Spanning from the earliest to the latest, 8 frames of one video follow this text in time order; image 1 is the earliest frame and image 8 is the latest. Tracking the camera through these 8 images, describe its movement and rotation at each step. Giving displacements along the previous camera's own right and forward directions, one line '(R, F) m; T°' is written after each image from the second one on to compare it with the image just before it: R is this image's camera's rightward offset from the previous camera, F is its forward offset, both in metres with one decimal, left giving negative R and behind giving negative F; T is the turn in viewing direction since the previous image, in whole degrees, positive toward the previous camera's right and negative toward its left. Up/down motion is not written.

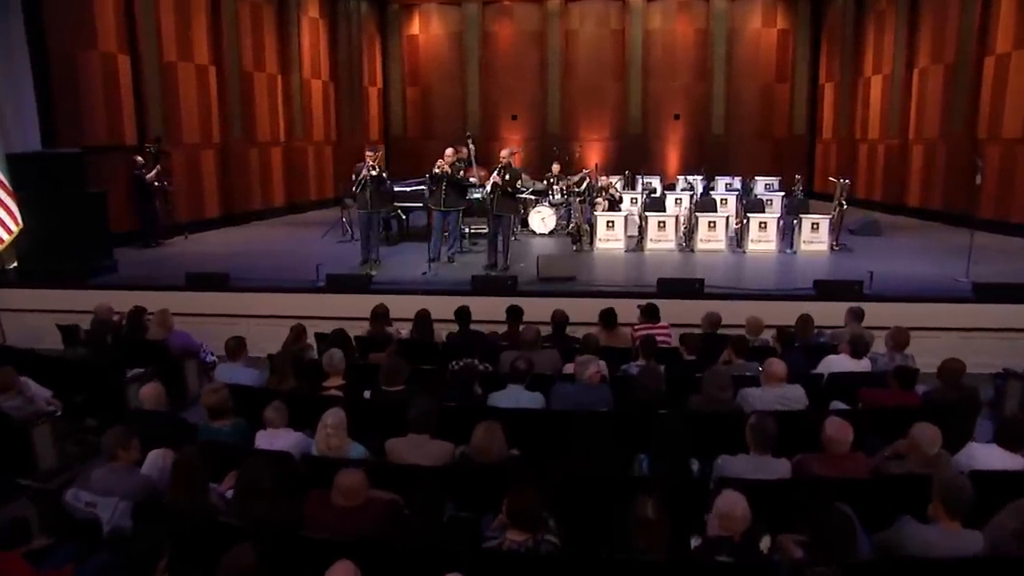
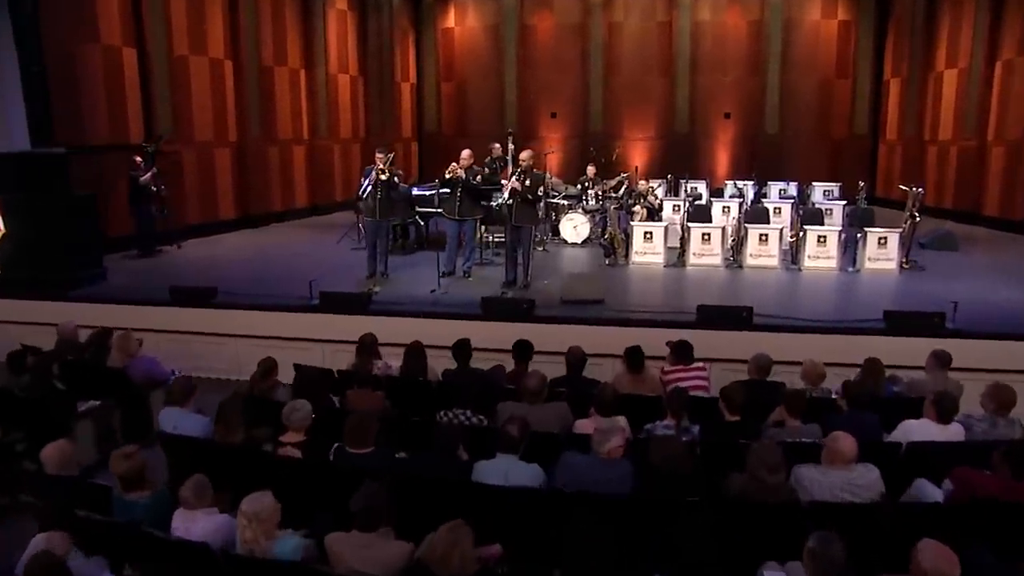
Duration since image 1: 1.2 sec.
(+0.3, +1.1) m; -3°
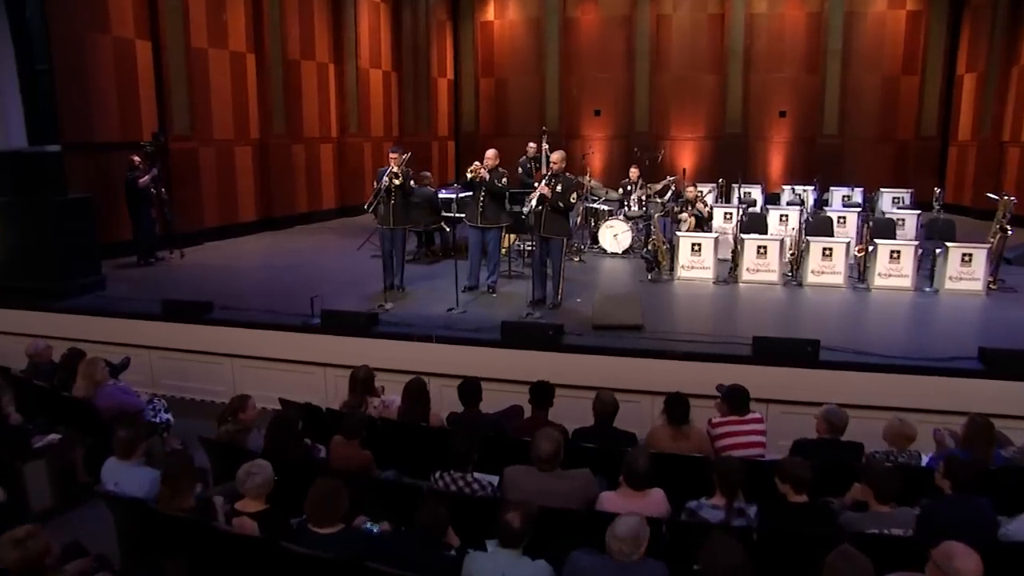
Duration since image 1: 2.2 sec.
(+0.2, +1.0) m; -3°
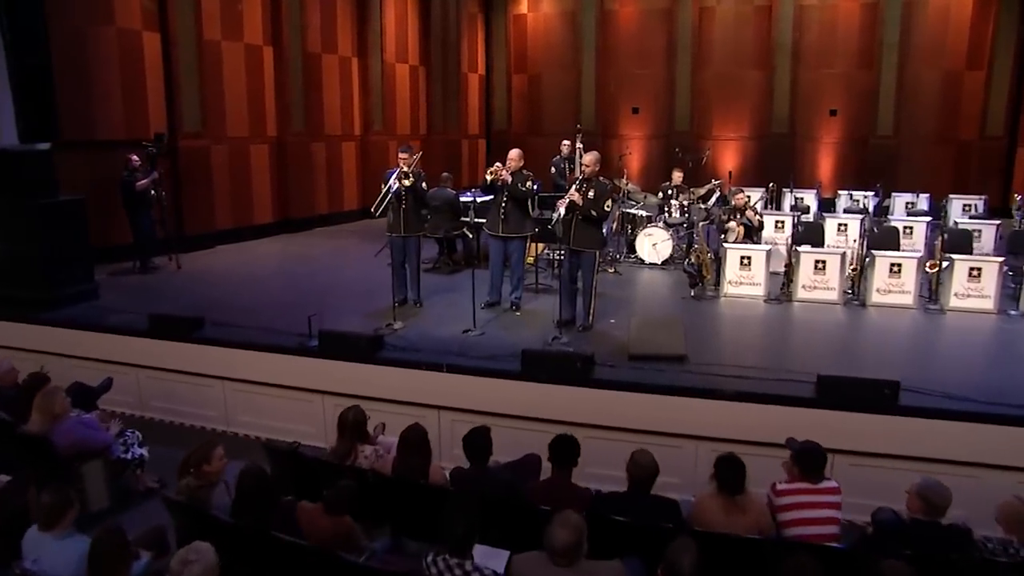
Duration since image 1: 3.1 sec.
(+0.1, +0.9) m; -2°
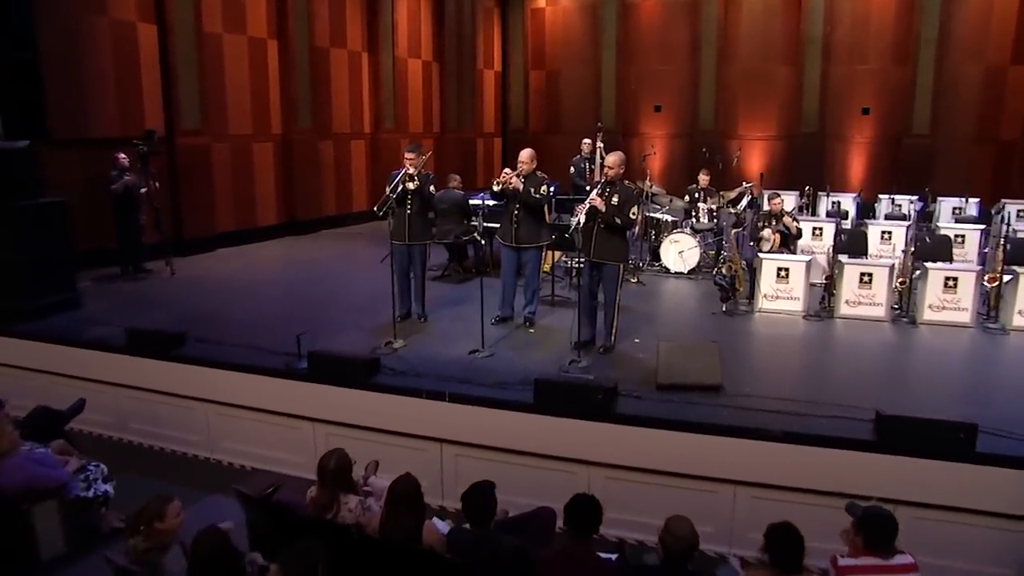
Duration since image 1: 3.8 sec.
(0.0, +0.7) m; -1°
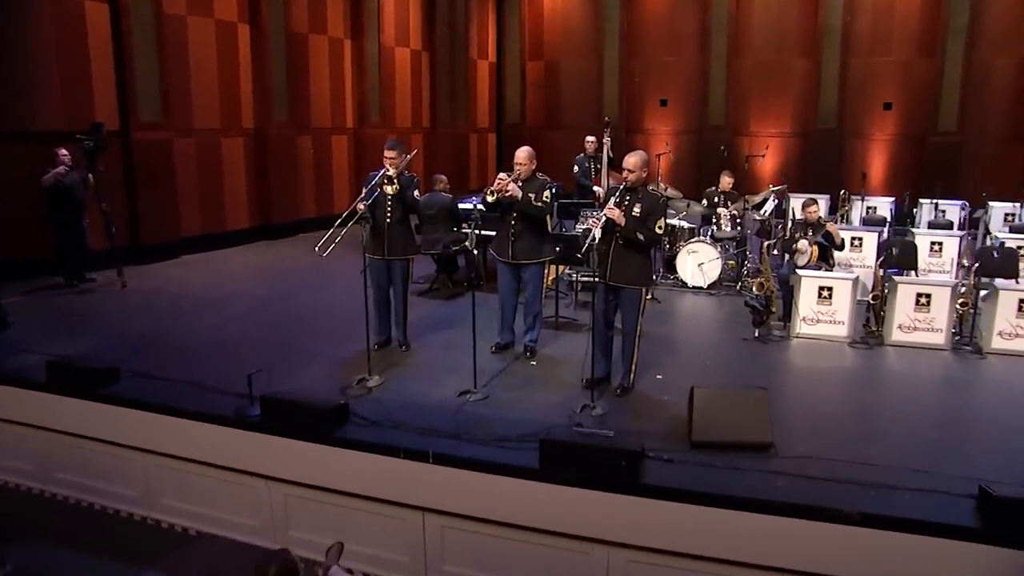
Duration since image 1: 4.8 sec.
(0.0, +1.1) m; 0°
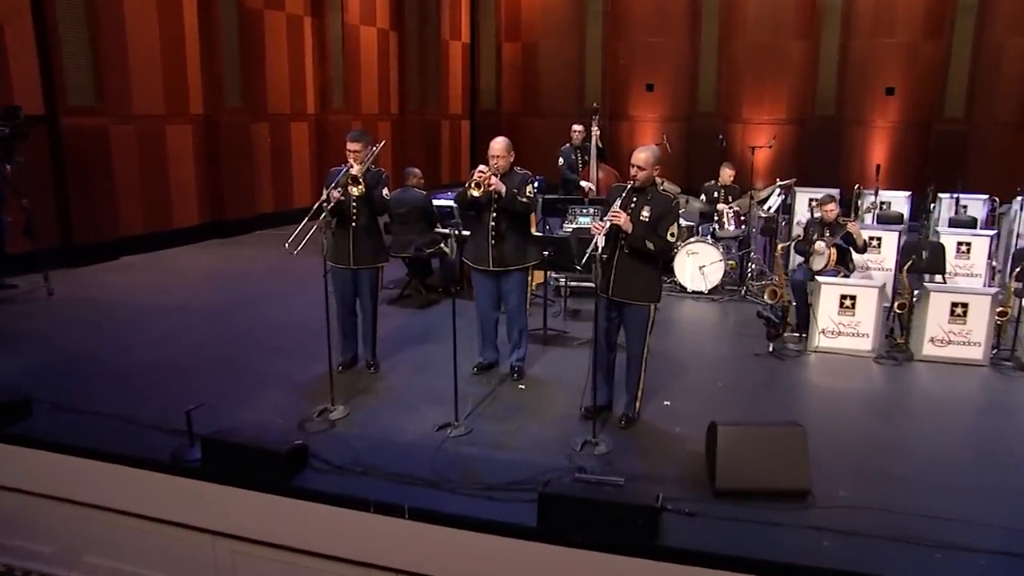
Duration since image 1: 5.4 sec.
(-0.1, +0.8) m; +2°
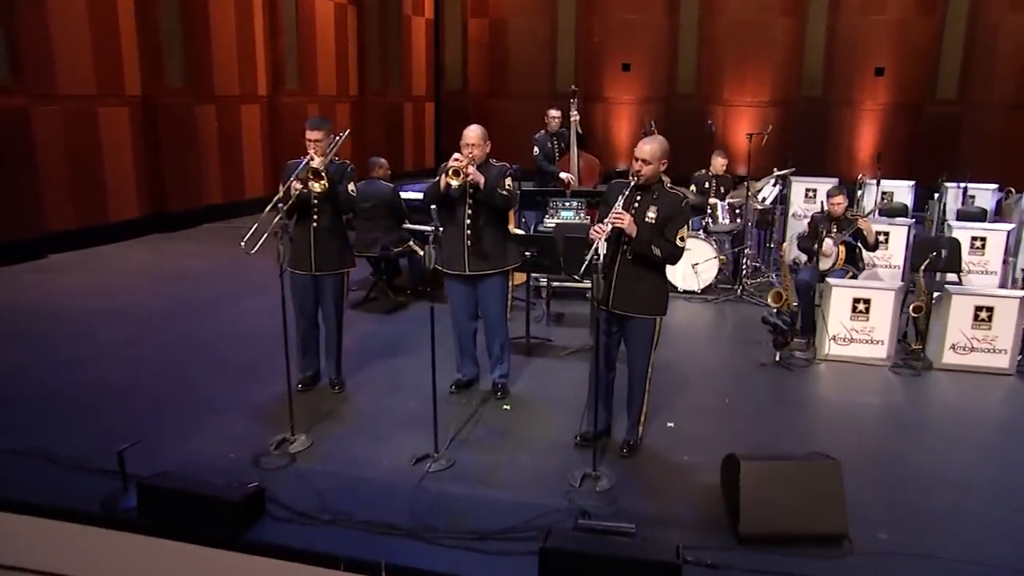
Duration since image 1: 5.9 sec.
(-0.1, +0.6) m; +3°
